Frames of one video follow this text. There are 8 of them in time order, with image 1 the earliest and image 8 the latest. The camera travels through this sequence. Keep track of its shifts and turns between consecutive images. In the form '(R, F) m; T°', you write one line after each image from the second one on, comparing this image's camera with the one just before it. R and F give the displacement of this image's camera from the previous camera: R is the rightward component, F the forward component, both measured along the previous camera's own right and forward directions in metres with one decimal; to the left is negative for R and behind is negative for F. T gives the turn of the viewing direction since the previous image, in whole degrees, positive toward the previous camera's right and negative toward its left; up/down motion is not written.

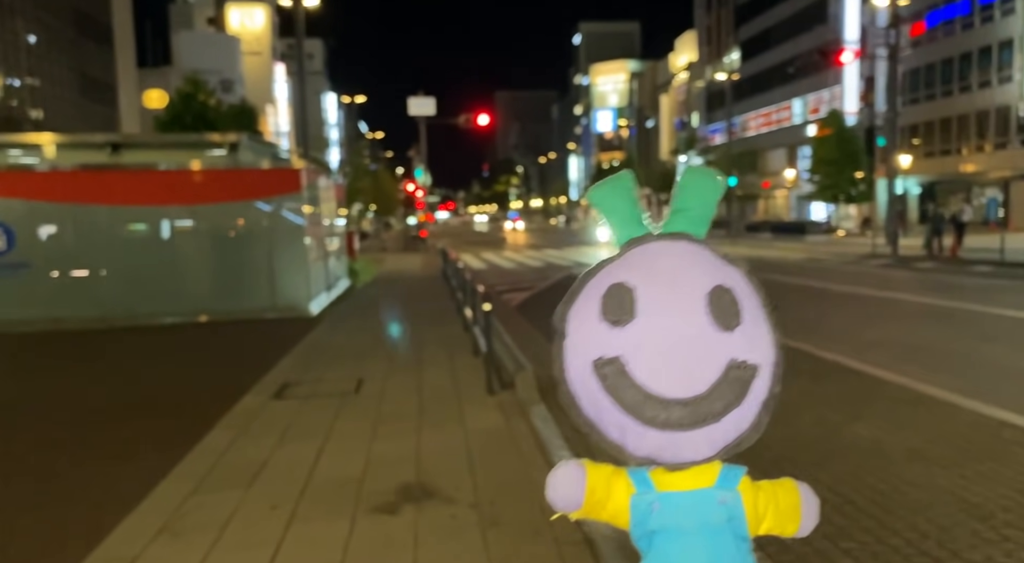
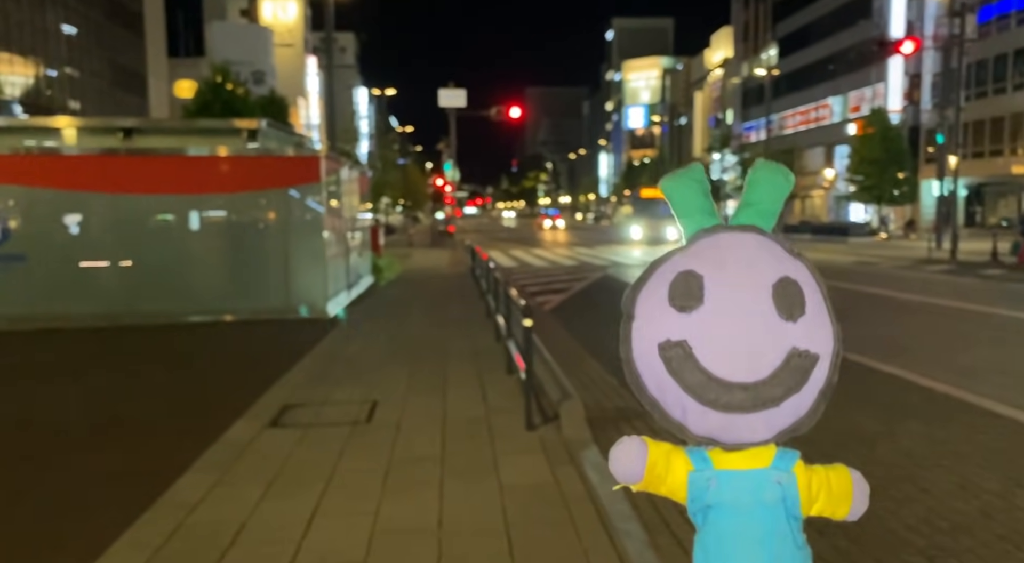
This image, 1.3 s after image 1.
(-0.1, +1.1) m; -2°
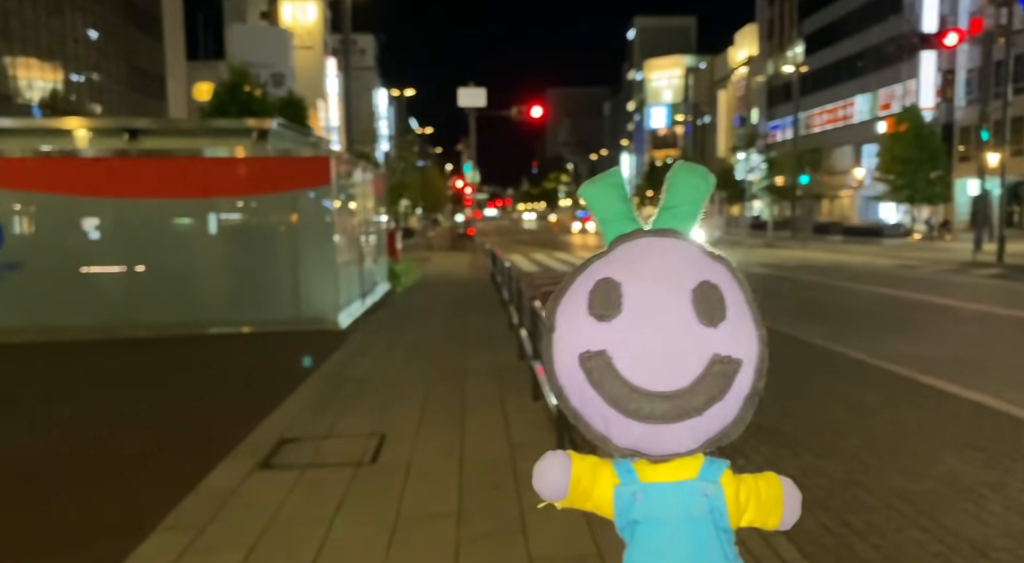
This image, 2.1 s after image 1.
(0.0, +0.8) m; -2°
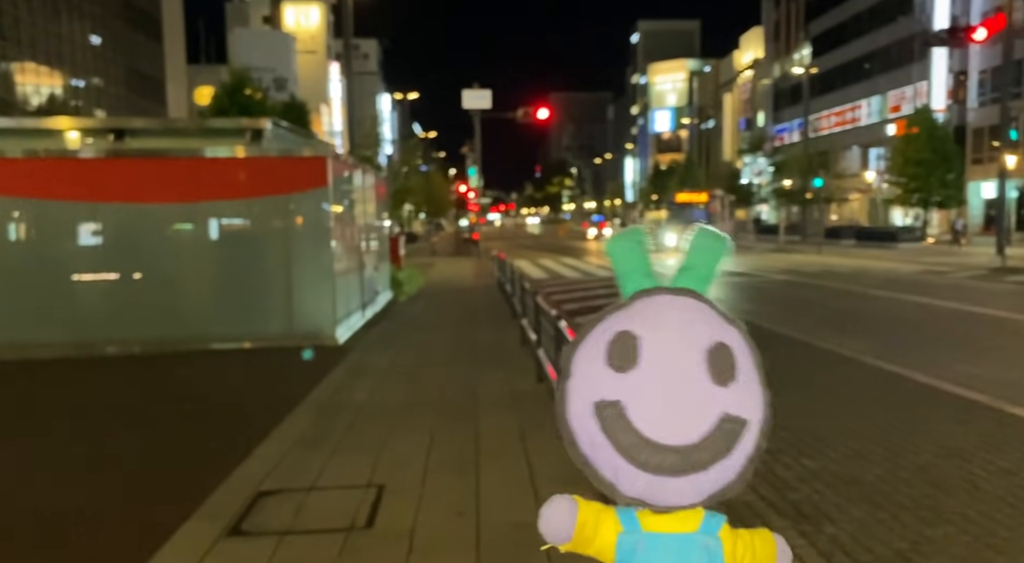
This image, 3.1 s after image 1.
(-0.1, +0.9) m; 0°
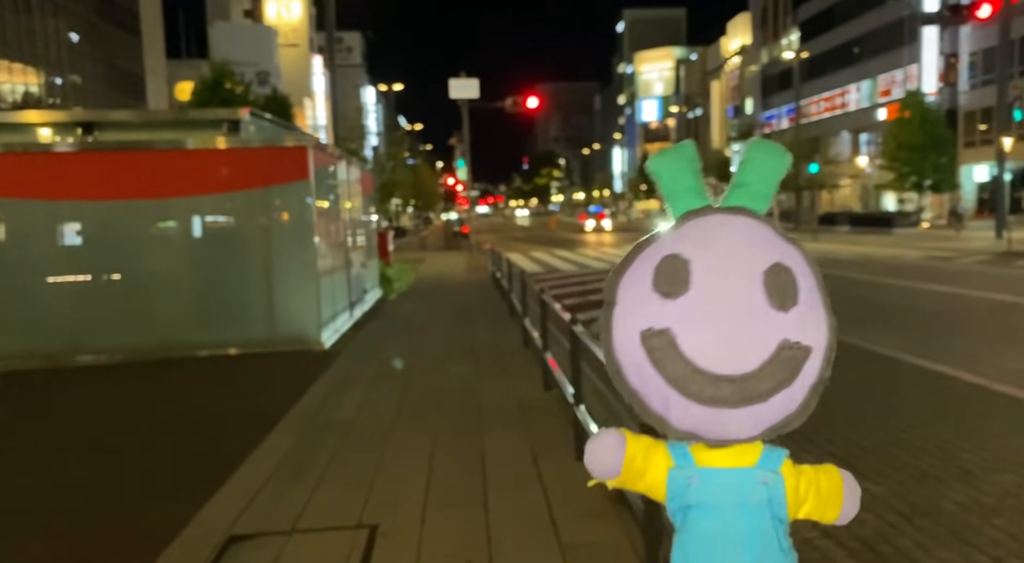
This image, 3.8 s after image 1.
(-0.1, +0.7) m; +1°
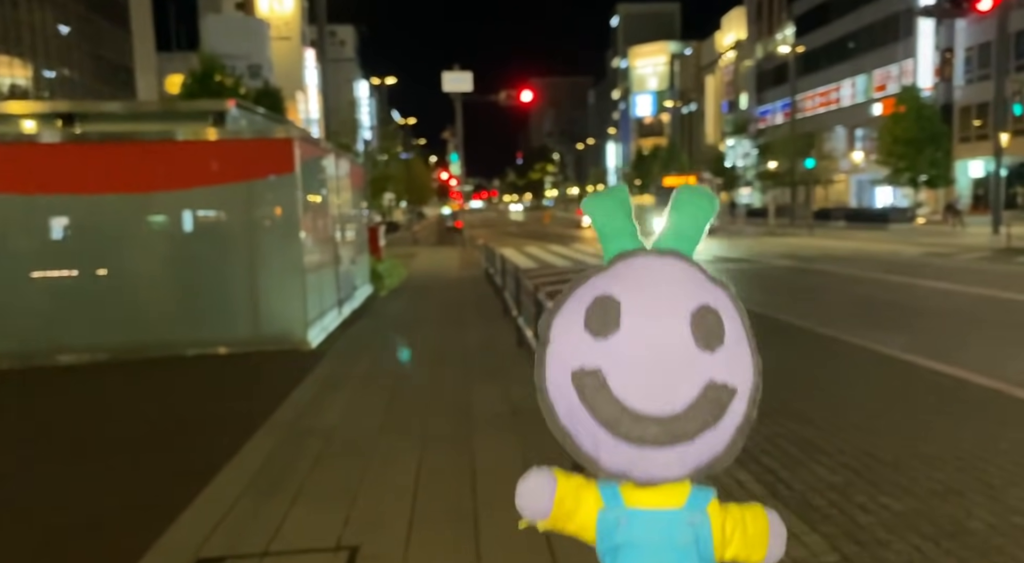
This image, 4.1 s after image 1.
(0.0, +0.3) m; 0°
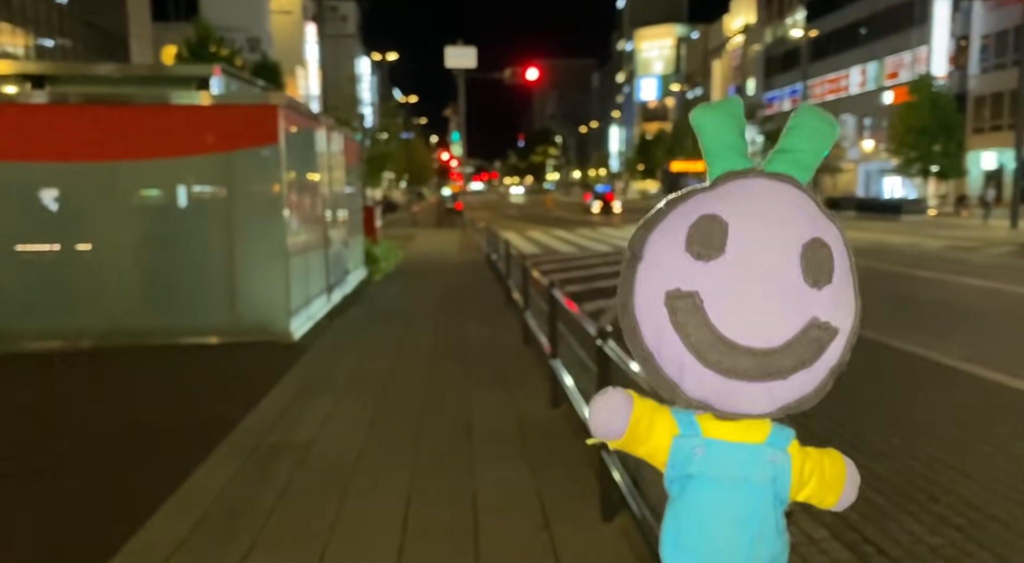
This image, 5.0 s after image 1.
(-0.1, +0.9) m; 0°
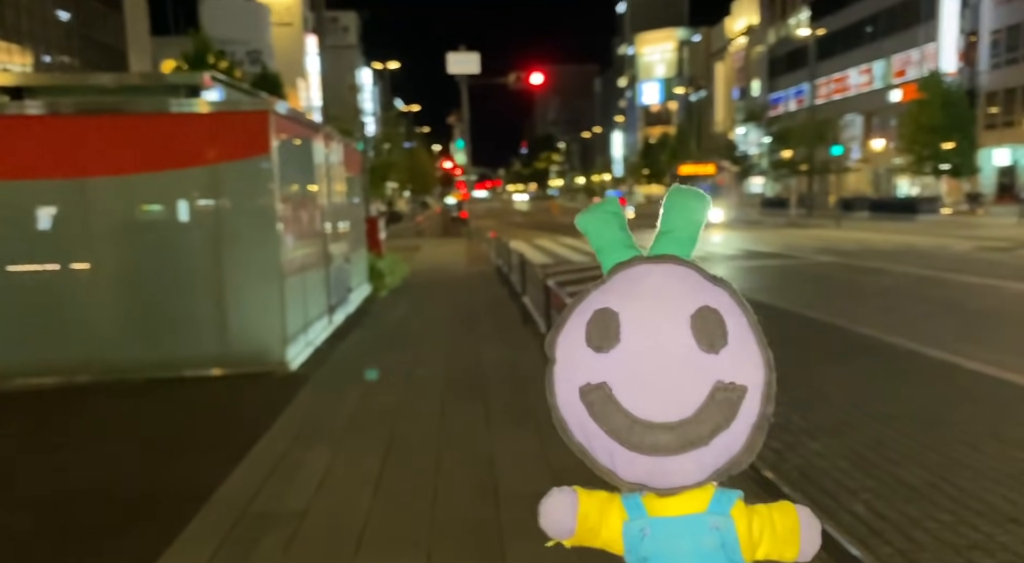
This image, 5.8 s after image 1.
(-0.1, +0.7) m; 0°
